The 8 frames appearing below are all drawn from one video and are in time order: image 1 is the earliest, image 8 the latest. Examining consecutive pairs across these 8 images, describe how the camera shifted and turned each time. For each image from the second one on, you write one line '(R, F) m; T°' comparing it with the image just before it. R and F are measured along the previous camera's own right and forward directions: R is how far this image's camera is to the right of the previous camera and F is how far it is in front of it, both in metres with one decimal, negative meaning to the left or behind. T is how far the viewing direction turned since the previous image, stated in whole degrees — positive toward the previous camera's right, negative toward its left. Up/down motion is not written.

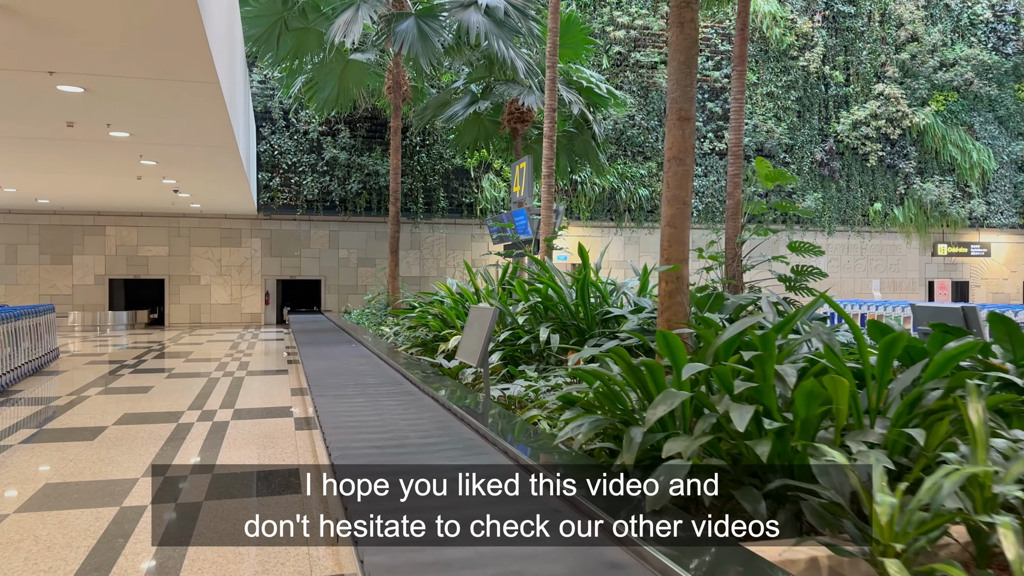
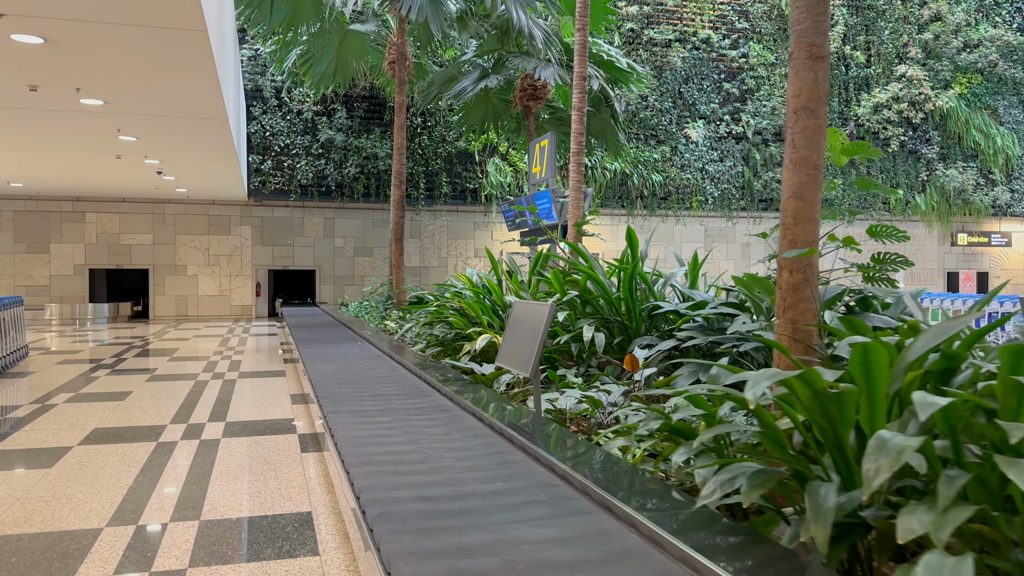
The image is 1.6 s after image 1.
(-0.2, +0.7) m; +1°
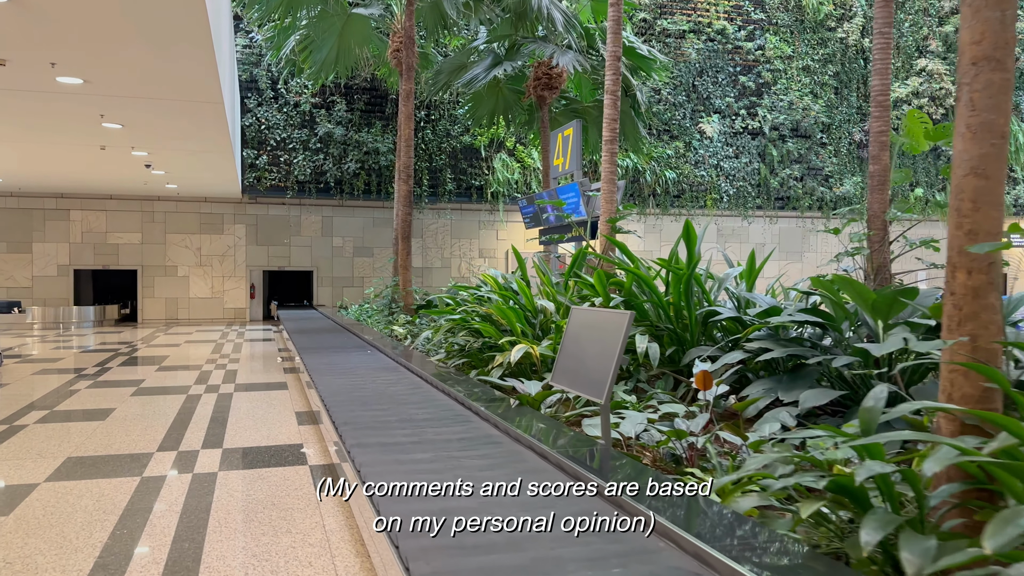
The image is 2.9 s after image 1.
(-0.2, +0.5) m; +1°
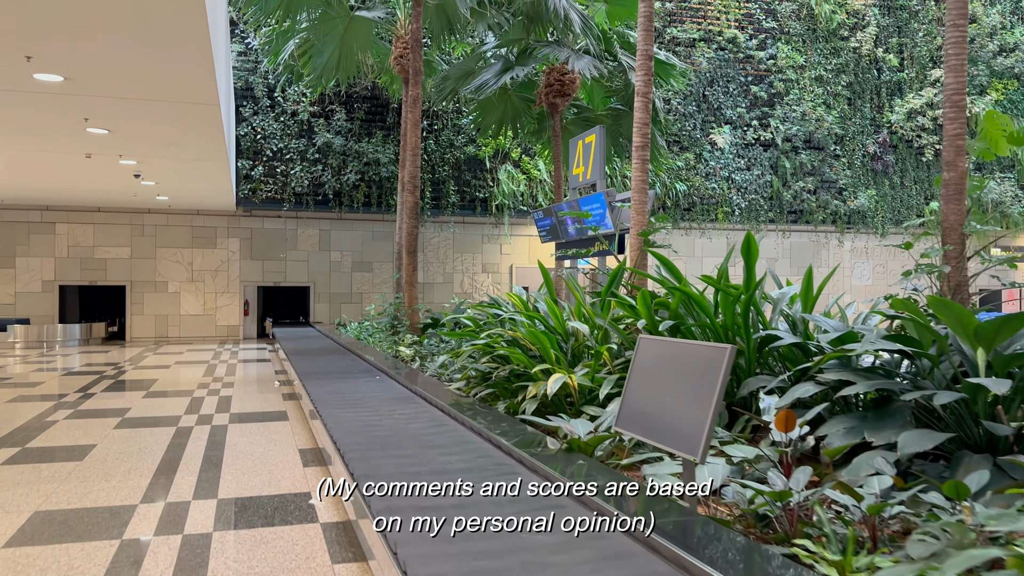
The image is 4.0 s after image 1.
(-0.2, +0.4) m; +1°
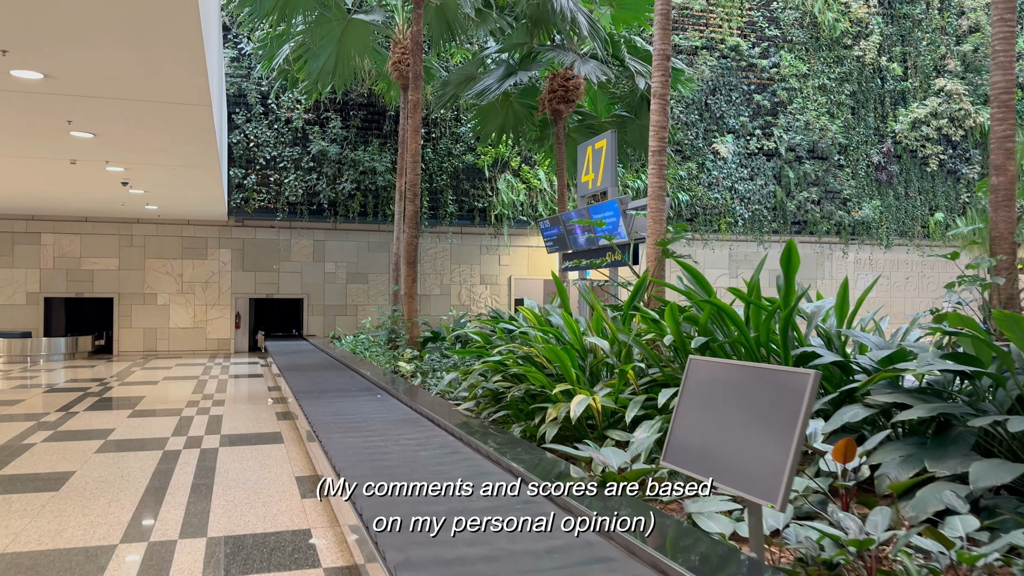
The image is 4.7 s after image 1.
(-0.1, +0.3) m; +1°
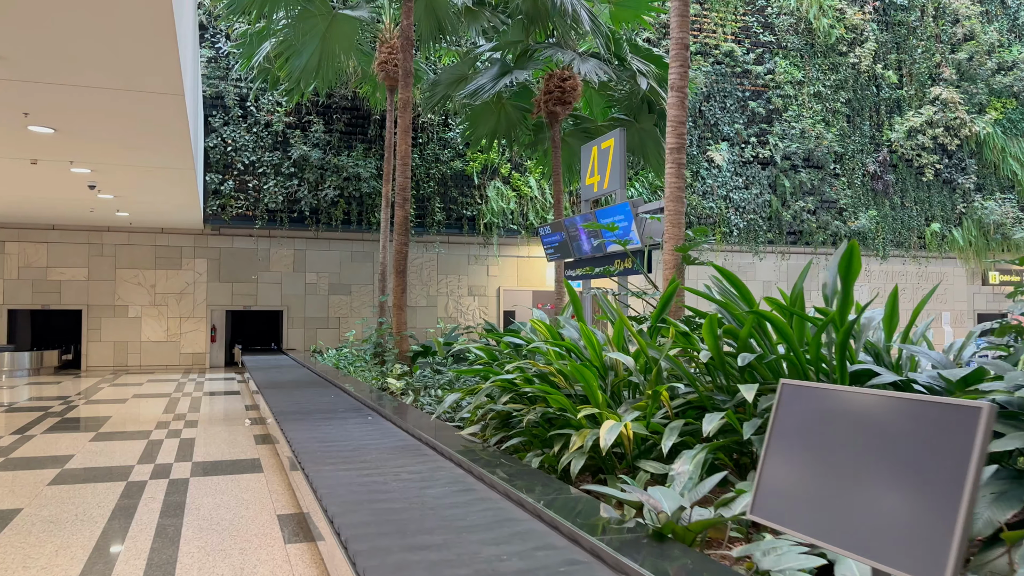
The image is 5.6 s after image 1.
(-0.1, +0.4) m; +1°
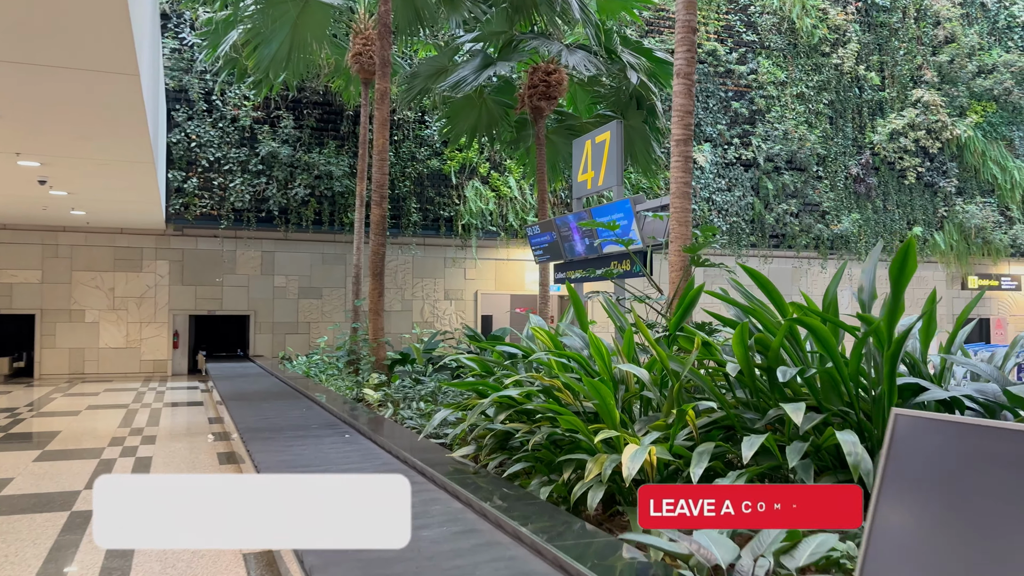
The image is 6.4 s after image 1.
(-0.1, +0.4) m; +2°
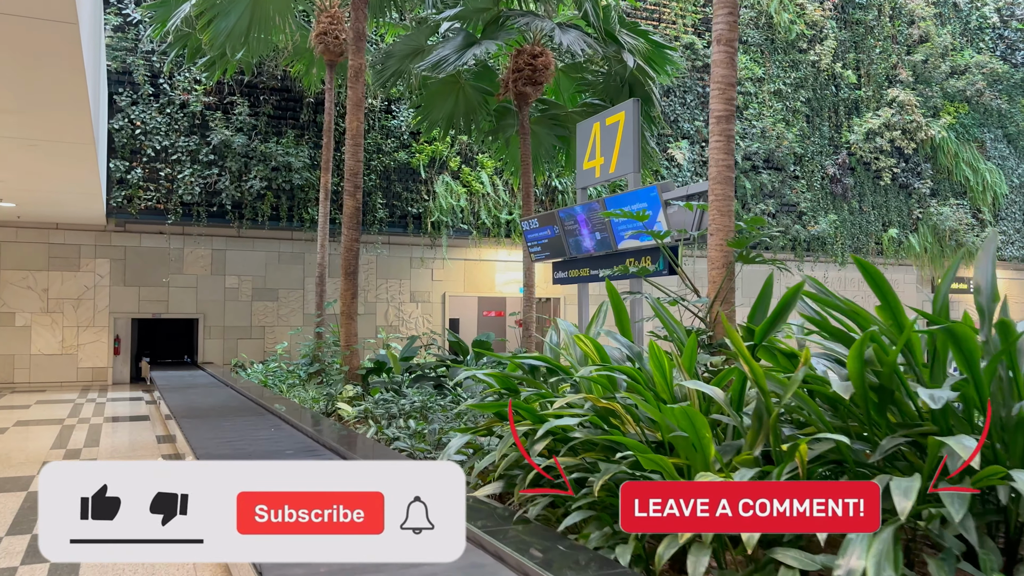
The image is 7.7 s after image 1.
(-0.2, +0.6) m; +3°
